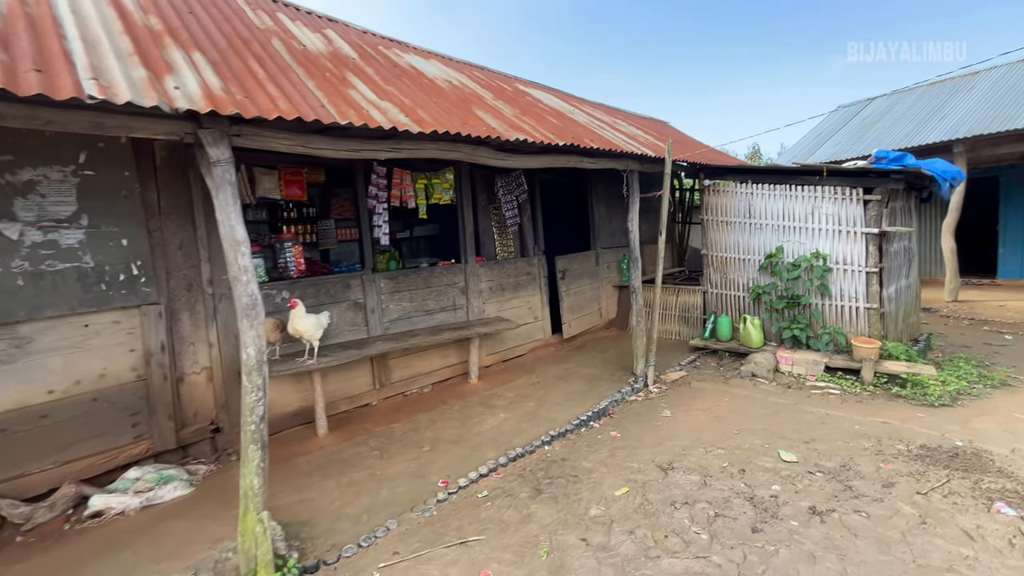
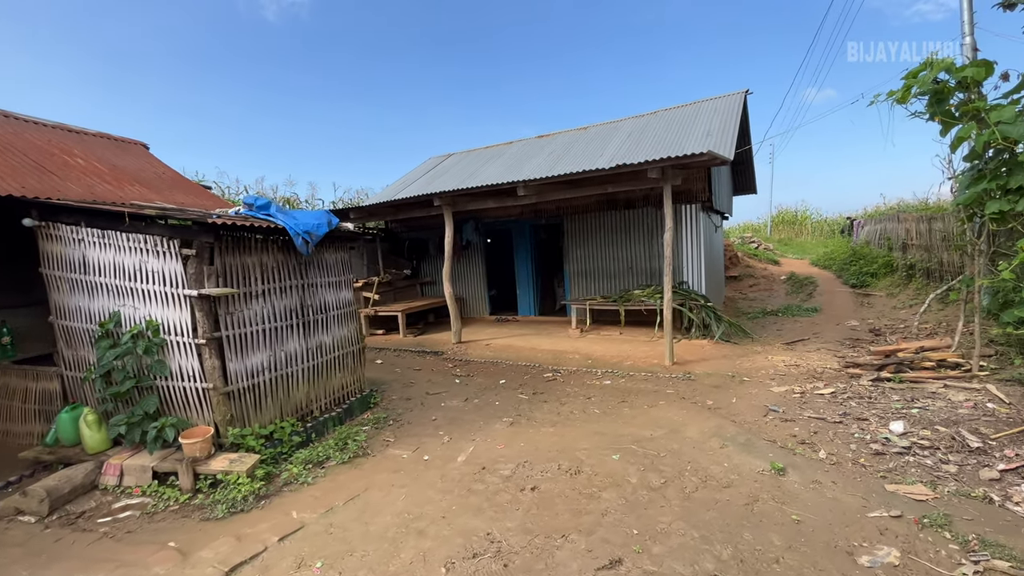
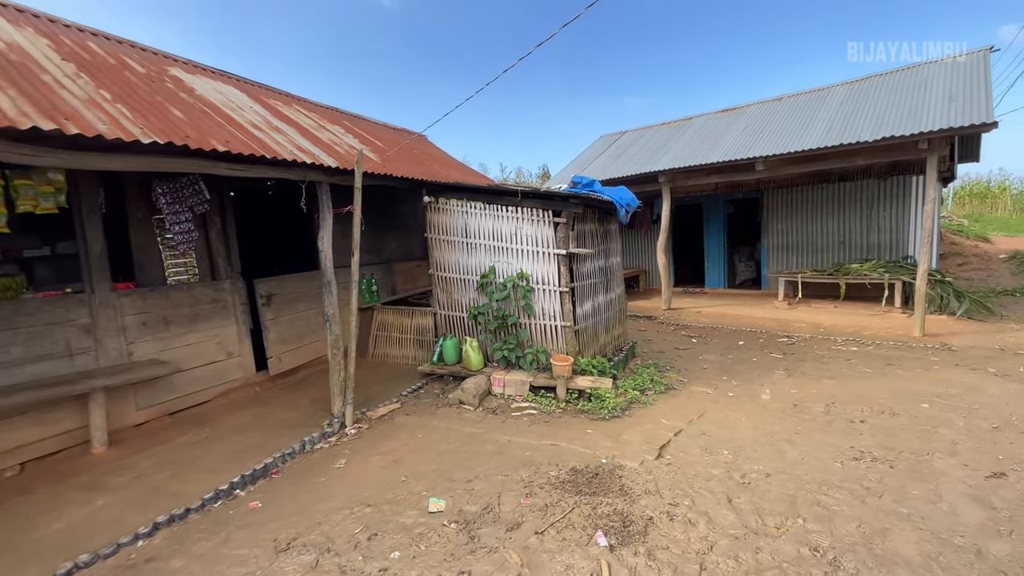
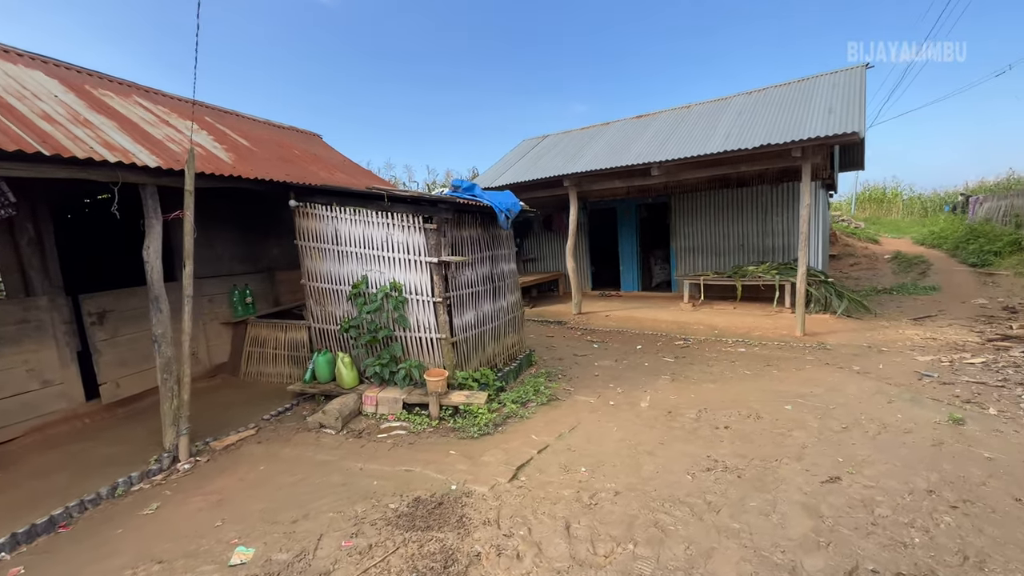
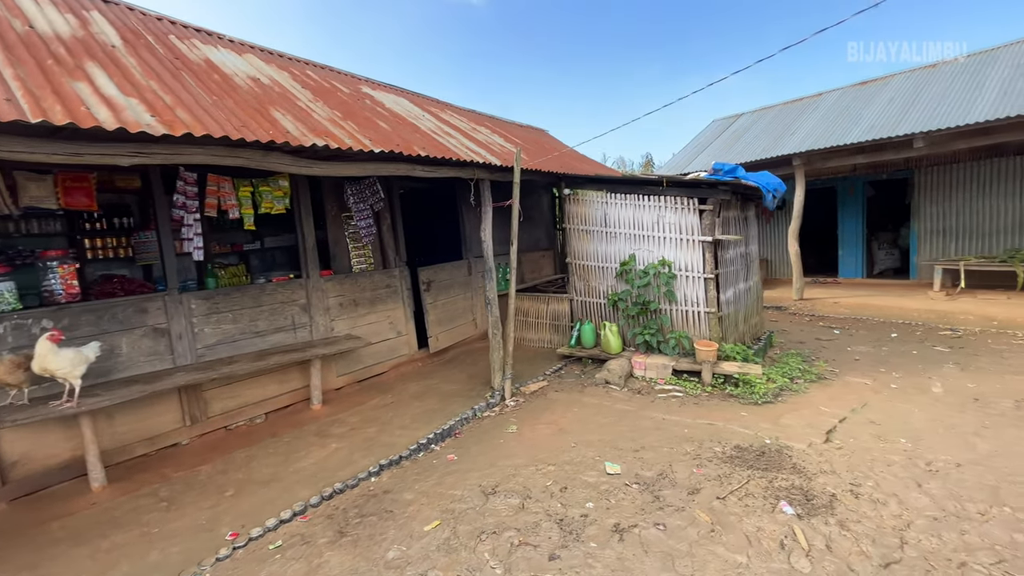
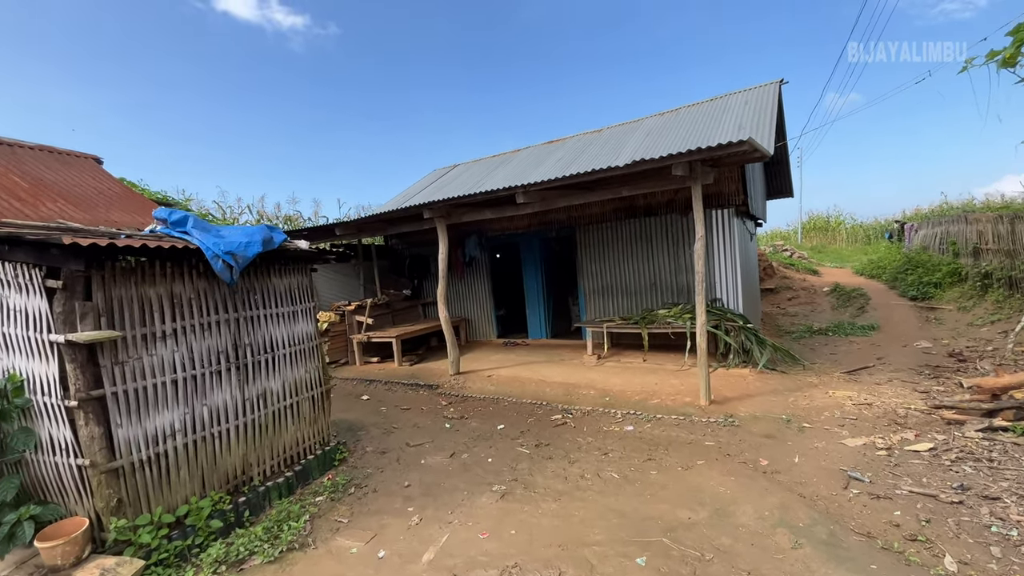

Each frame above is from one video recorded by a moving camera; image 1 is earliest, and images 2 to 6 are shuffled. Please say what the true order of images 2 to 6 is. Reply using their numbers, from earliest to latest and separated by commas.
5, 3, 4, 2, 6
